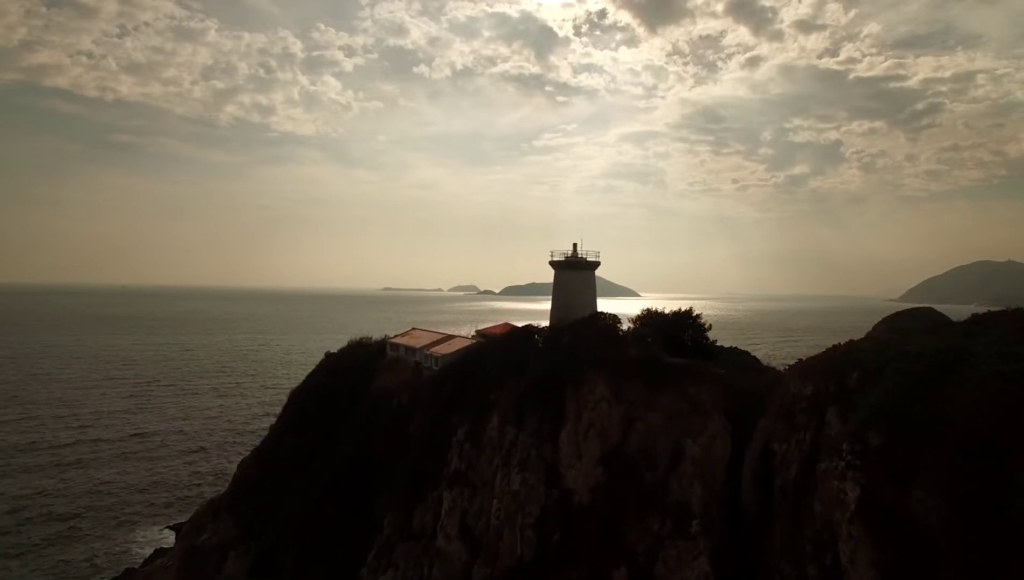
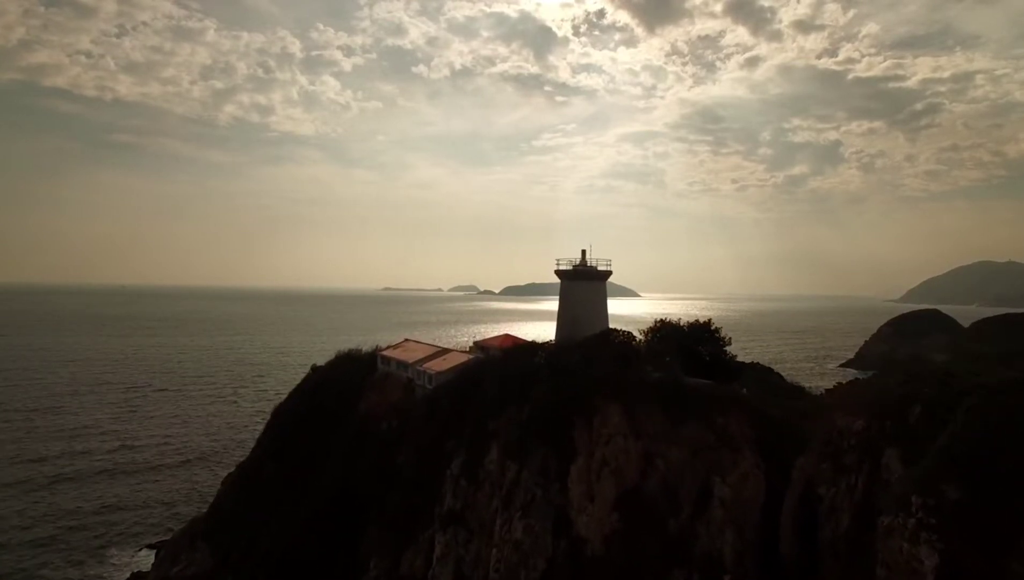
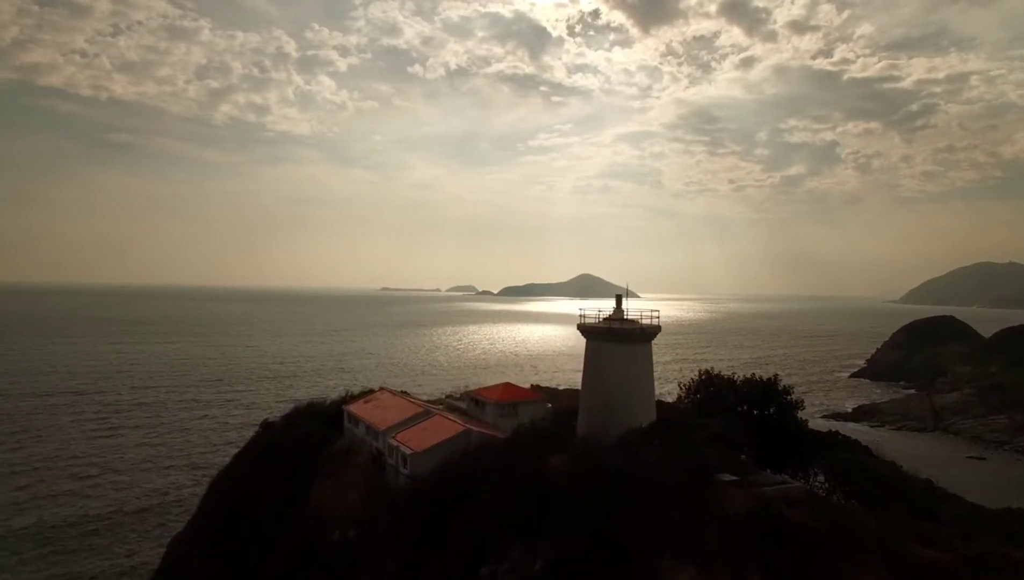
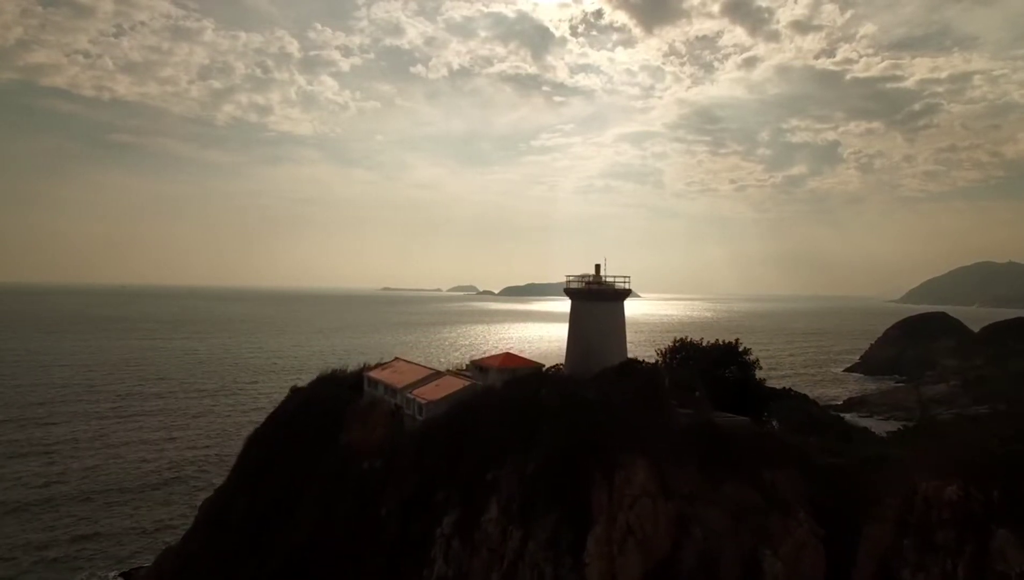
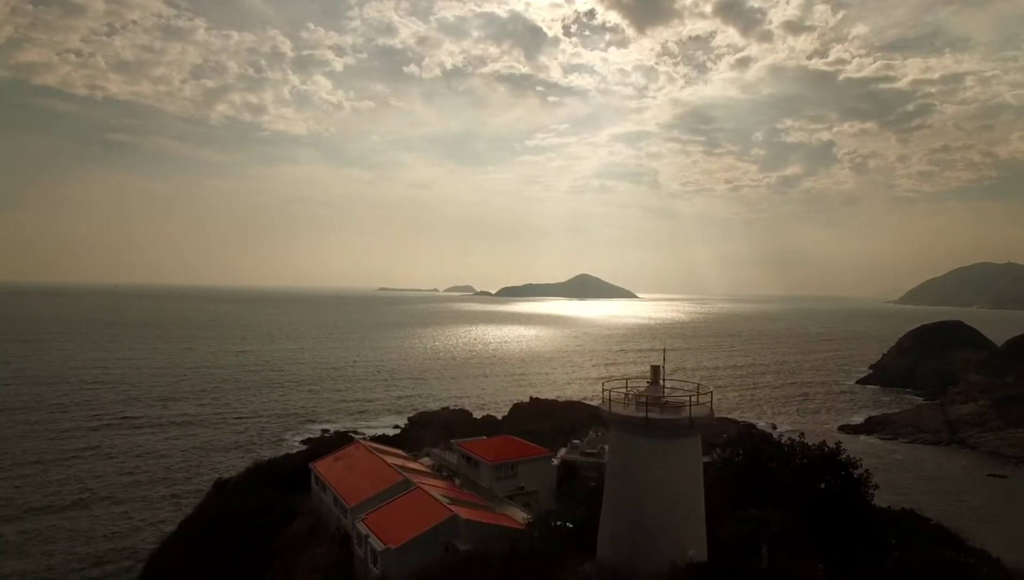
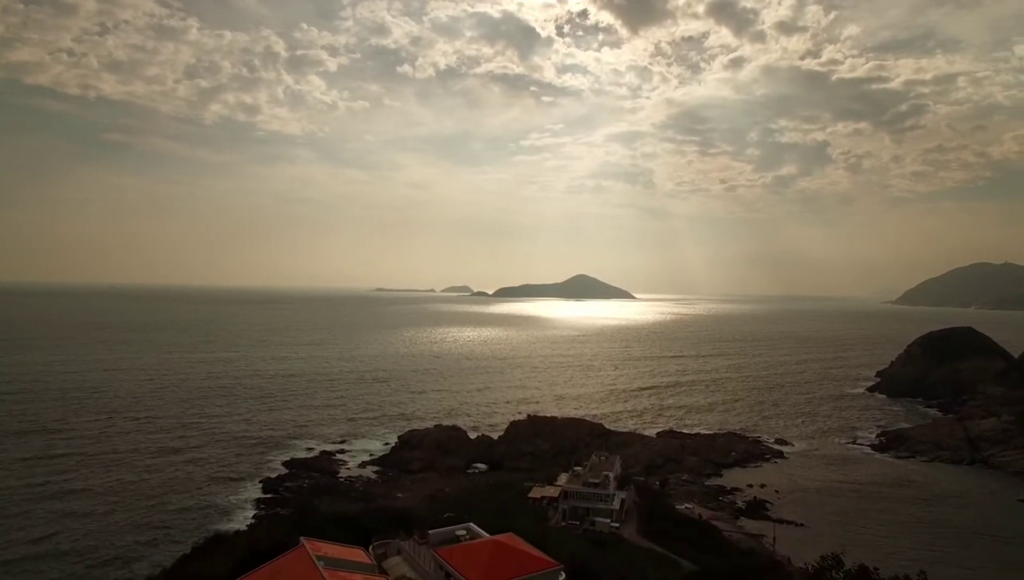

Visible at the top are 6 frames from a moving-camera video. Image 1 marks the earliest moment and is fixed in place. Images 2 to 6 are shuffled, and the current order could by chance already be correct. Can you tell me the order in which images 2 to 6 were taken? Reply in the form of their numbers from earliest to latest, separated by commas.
2, 4, 3, 5, 6
